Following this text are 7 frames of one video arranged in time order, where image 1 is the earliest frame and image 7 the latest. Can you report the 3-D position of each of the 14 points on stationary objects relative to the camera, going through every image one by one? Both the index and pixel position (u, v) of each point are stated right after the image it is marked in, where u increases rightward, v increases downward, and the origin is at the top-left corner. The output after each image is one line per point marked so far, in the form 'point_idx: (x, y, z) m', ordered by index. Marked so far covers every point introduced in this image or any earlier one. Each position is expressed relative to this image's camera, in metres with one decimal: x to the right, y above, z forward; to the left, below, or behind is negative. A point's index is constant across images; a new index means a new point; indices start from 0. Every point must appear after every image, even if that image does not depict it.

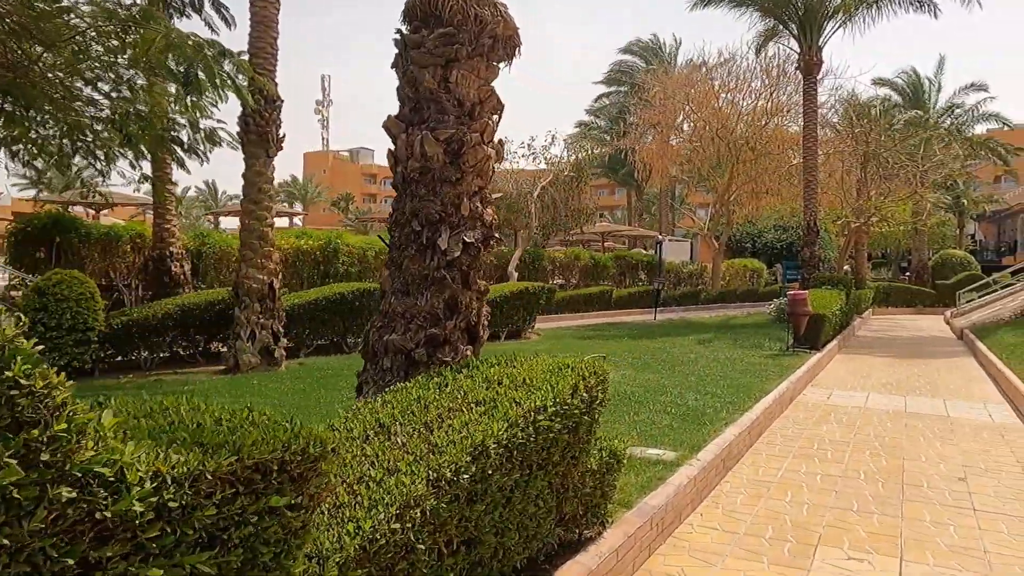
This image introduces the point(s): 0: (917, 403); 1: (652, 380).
0: (+5.0, -1.4, +9.4) m
1: (+1.7, -1.1, +9.2) m
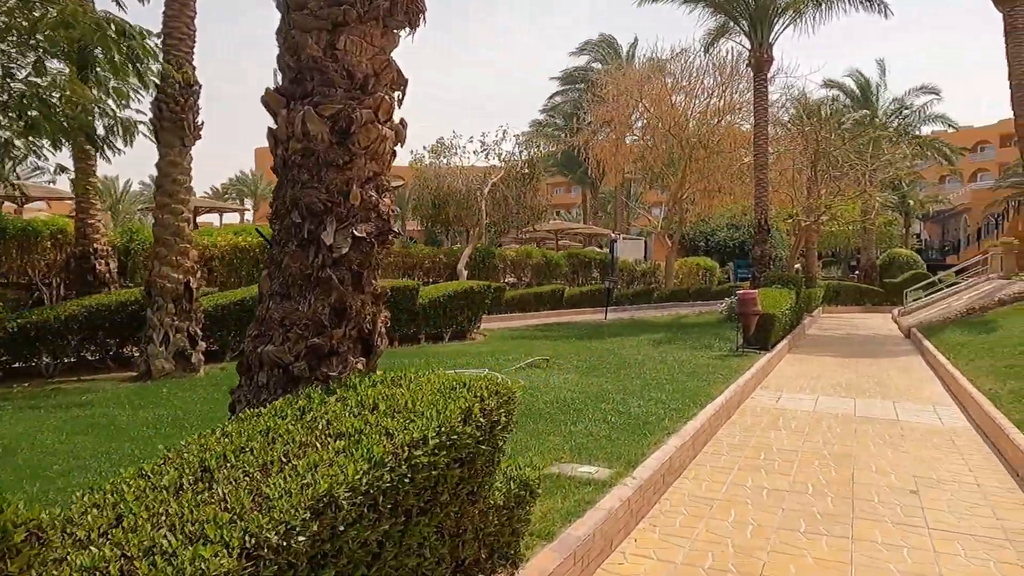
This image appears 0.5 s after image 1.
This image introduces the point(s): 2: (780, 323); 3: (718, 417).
0: (+4.3, -1.4, +9.1) m
1: (+1.0, -1.1, +8.8) m
2: (+4.6, -0.6, +13.2) m
3: (+2.0, -1.3, +7.6) m
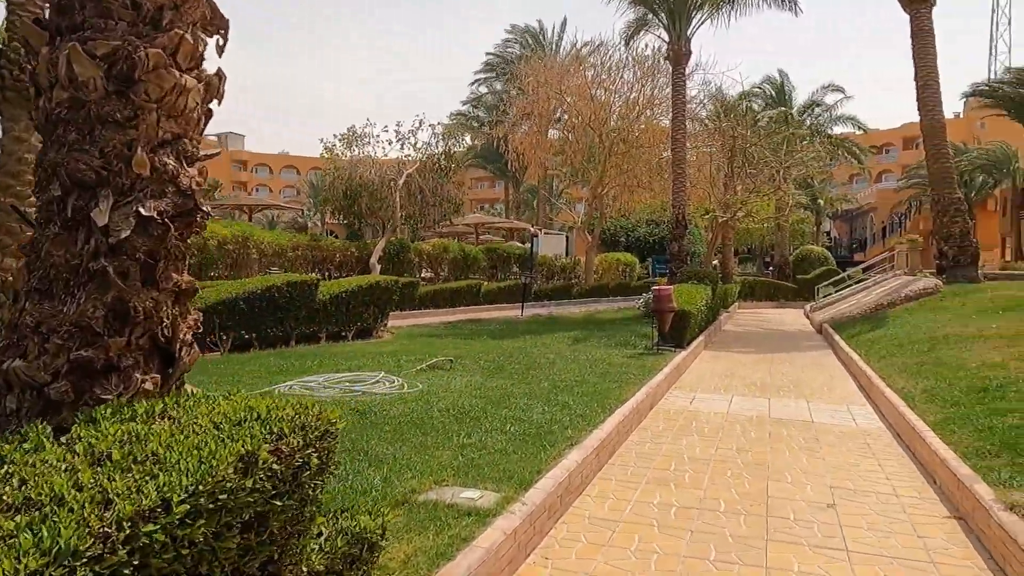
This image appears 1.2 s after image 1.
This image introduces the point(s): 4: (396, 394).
0: (+3.1, -1.4, +8.8) m
1: (-0.1, -1.1, +8.1) m
2: (+3.1, -0.5, +12.9) m
3: (+1.1, -1.2, +7.0) m
4: (-1.2, -1.1, +7.5) m
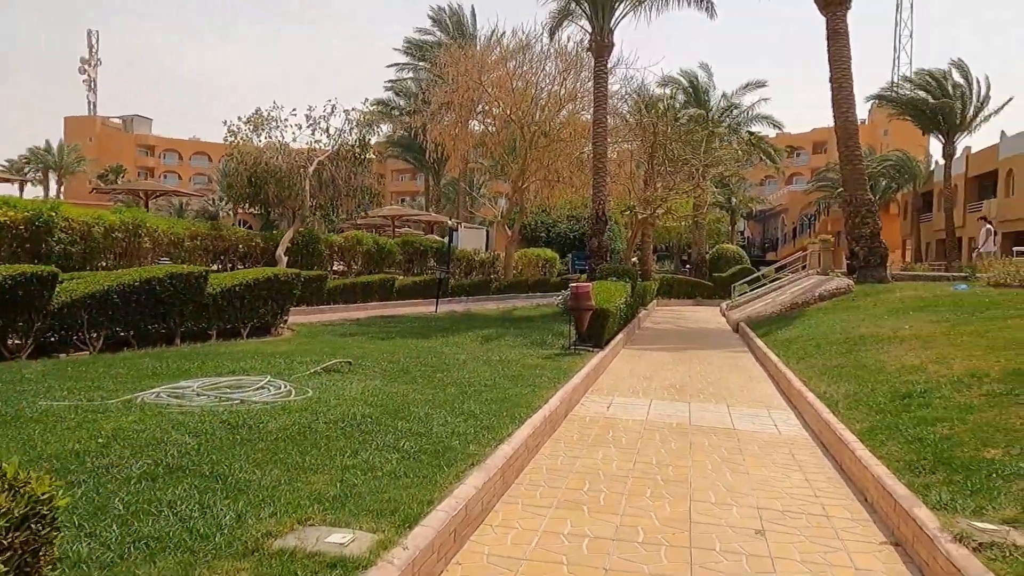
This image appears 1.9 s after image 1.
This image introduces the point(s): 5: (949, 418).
0: (+2.1, -1.4, +8.4) m
1: (-1.1, -1.0, +7.3) m
2: (+1.7, -0.5, +12.4) m
3: (+0.2, -1.2, +6.3) m
4: (-2.0, -1.0, +6.6) m
5: (+3.5, -1.1, +6.1) m
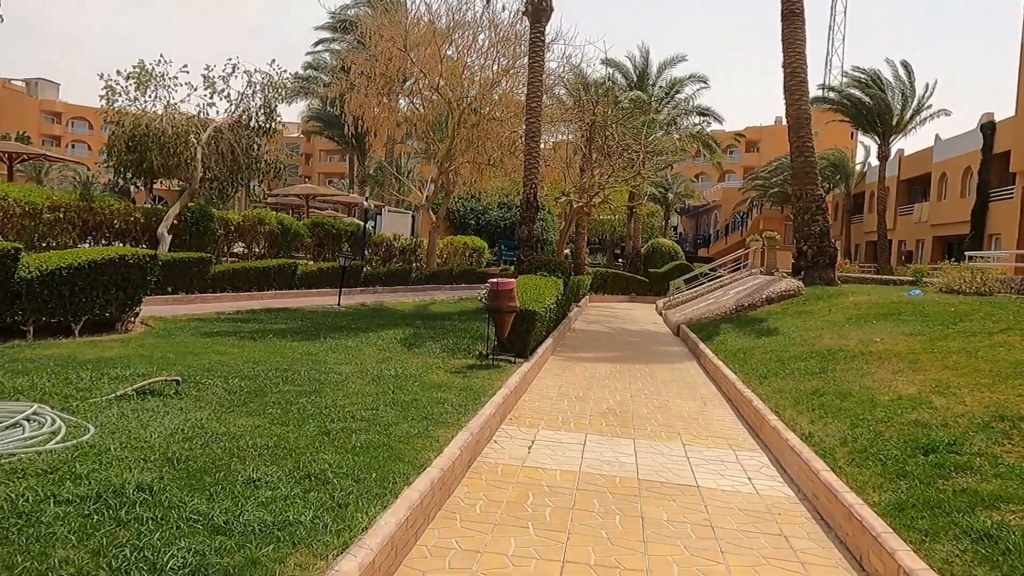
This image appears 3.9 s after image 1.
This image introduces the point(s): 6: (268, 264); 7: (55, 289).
0: (+1.2, -1.4, +6.3) m
1: (-1.9, -1.0, +5.0) m
2: (+0.4, -0.4, +10.4) m
3: (-0.5, -1.2, +4.2) m
4: (-2.8, -1.0, +4.3) m
5: (+2.8, -1.2, +4.3) m
6: (-5.7, +0.6, +17.7) m
7: (-5.6, 0.0, +9.3) m
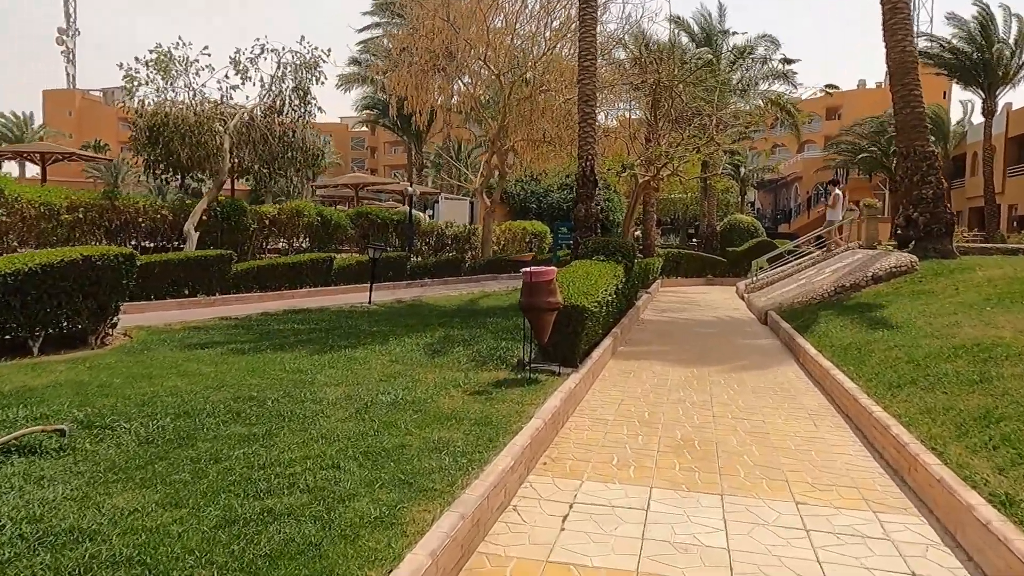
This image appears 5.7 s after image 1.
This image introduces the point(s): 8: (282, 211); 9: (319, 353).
0: (+1.3, -1.3, +4.2) m
1: (-1.9, -1.1, +3.1) m
2: (+0.9, -0.3, +8.2) m
3: (-0.6, -1.3, +2.2) m
4: (-2.8, -1.1, +2.4) m
5: (+2.7, -1.1, +1.9) m
6: (-4.5, +0.6, +16.1) m
7: (-5.2, -0.1, +7.8) m
8: (-5.9, +2.0, +19.5) m
9: (-2.1, -0.7, +8.2) m
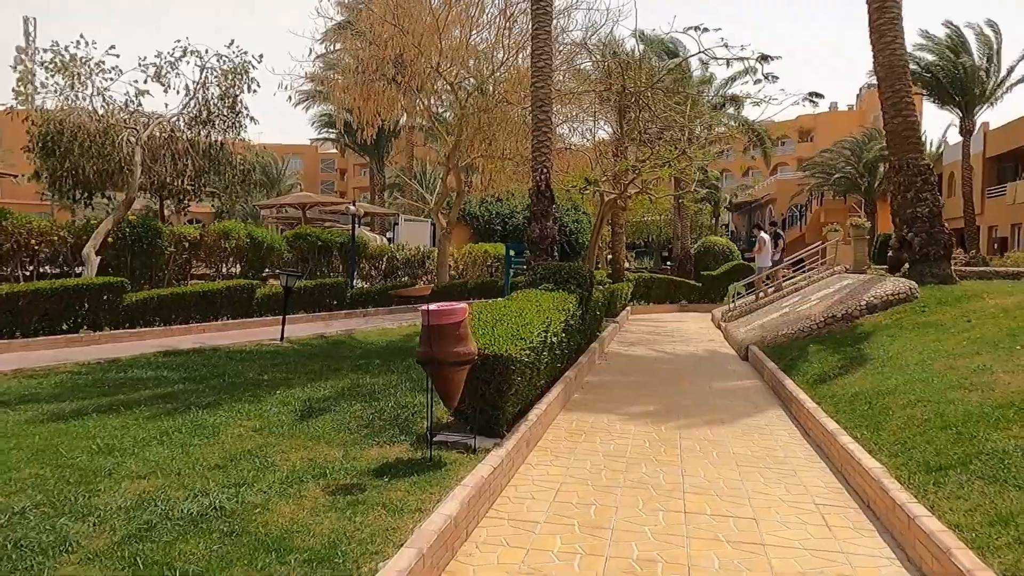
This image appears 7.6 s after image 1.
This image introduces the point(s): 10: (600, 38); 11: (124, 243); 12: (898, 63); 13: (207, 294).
0: (+0.7, -1.5, +2.2) m
1: (-2.5, -1.2, +1.1) m
2: (+0.1, -0.7, +6.2) m
3: (-1.1, -1.4, +0.1) m
4: (-3.4, -1.2, +0.3) m
5: (+2.2, -1.2, 0.0) m
6: (-5.5, 0.0, +14.0) m
7: (-5.9, -0.5, +5.6) m
8: (-7.0, +1.3, +17.4) m
9: (-2.8, -1.0, +6.2) m
10: (+2.2, +6.5, +19.6) m
11: (-8.0, +0.9, +15.7) m
12: (+7.1, +4.2, +14.0) m
13: (-5.6, -0.1, +13.9) m
